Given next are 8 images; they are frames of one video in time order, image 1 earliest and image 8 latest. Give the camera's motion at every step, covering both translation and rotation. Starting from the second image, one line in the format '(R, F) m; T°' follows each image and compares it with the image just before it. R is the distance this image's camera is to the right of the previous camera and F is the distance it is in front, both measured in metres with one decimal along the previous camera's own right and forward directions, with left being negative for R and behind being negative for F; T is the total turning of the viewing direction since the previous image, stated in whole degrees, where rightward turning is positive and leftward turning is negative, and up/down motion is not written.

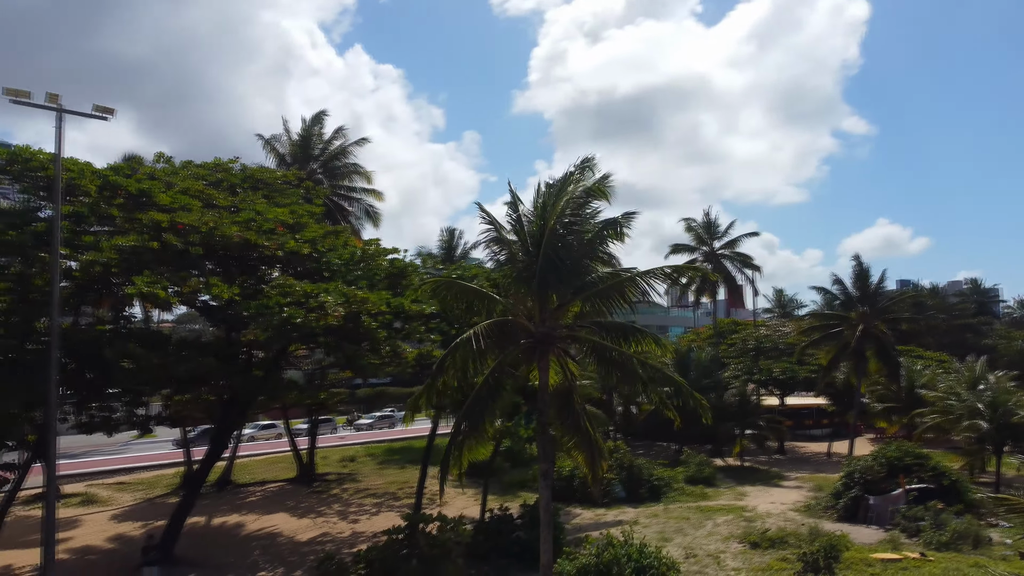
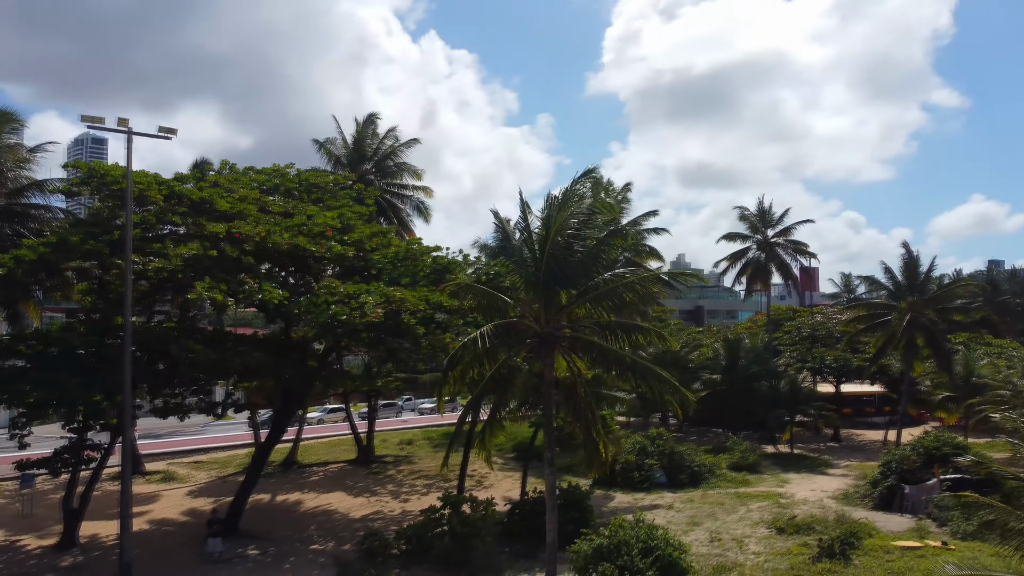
(+0.8, -0.8) m; -5°
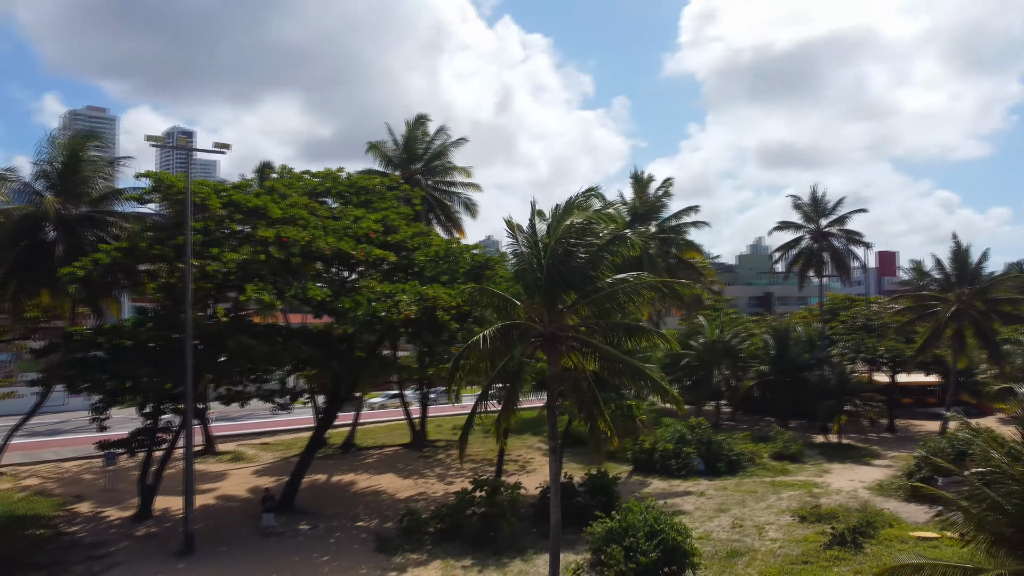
(+0.9, -0.9) m; -5°
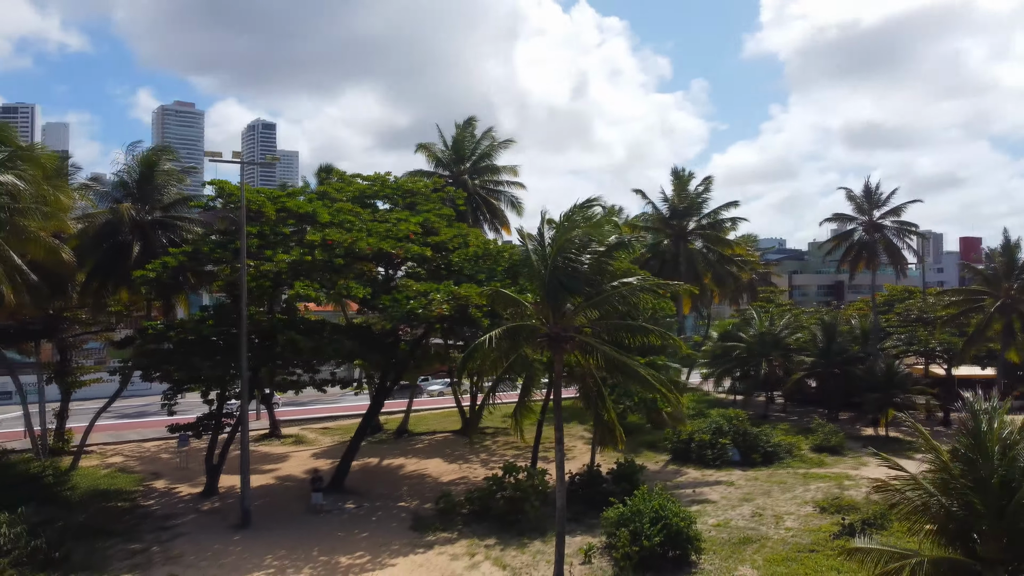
(+1.0, -1.0) m; -5°
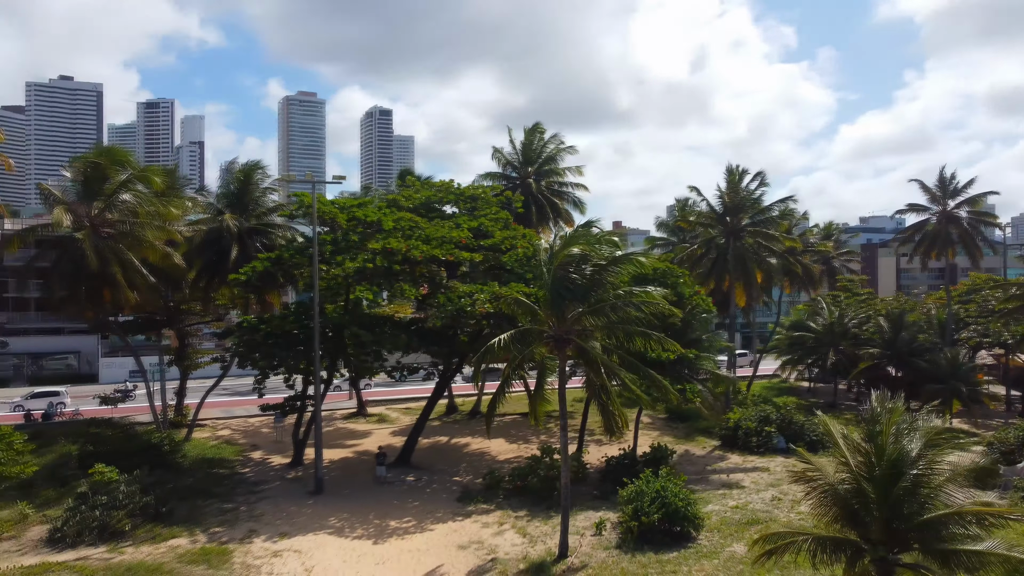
(+1.7, -1.7) m; -8°
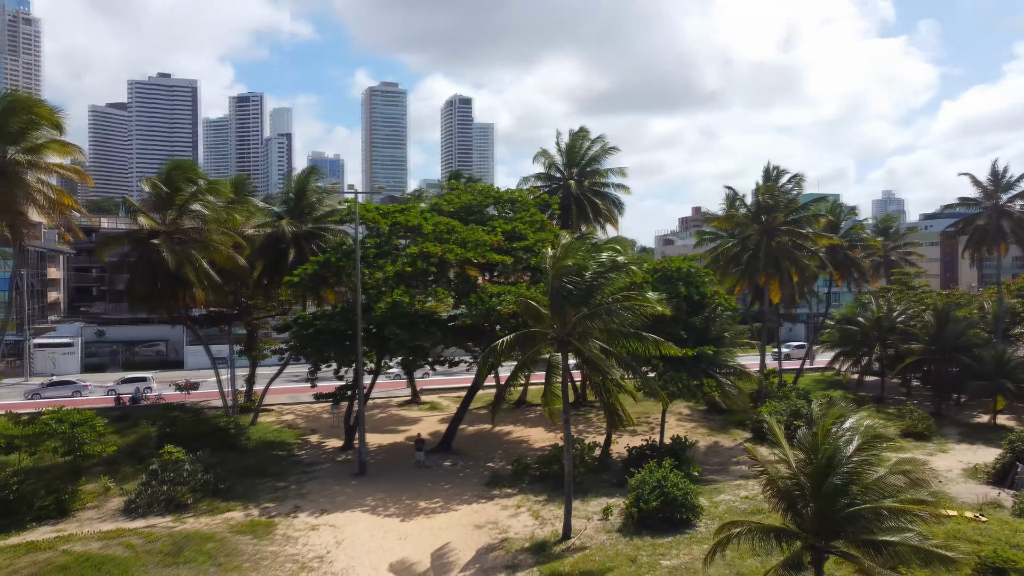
(+1.4, -1.3) m; -6°
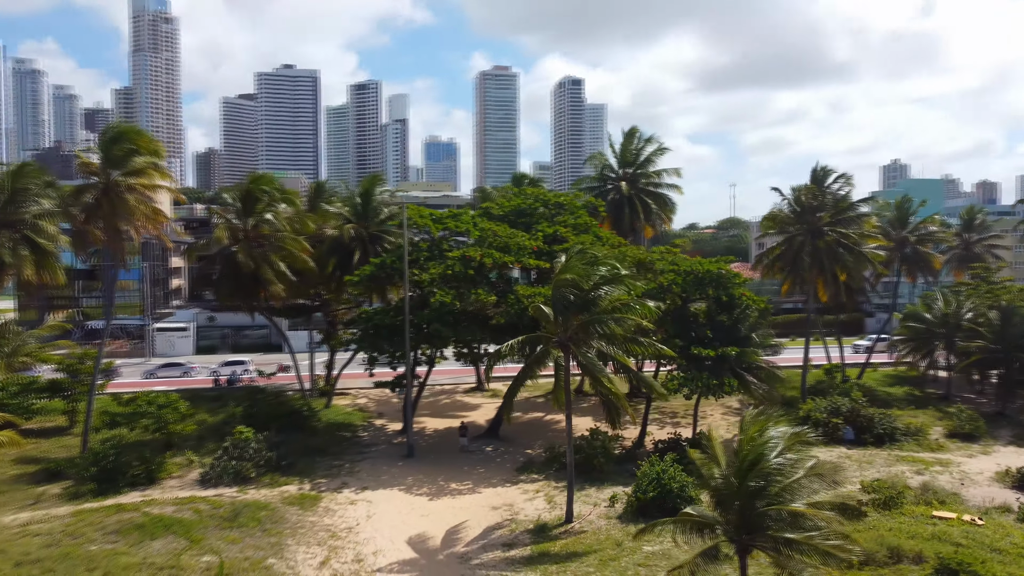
(+2.2, -1.5) m; -8°
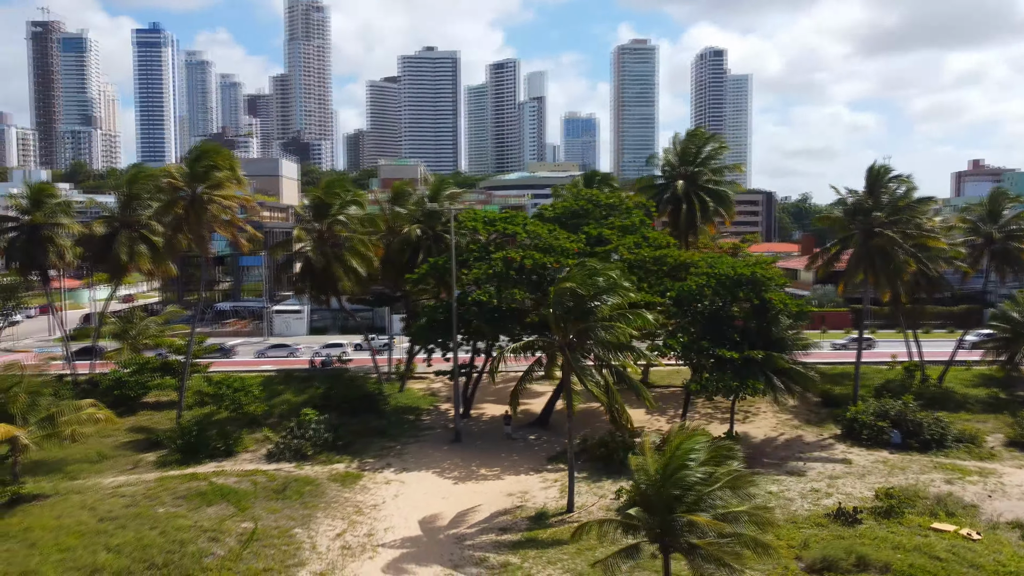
(+3.0, -1.2) m; -10°
